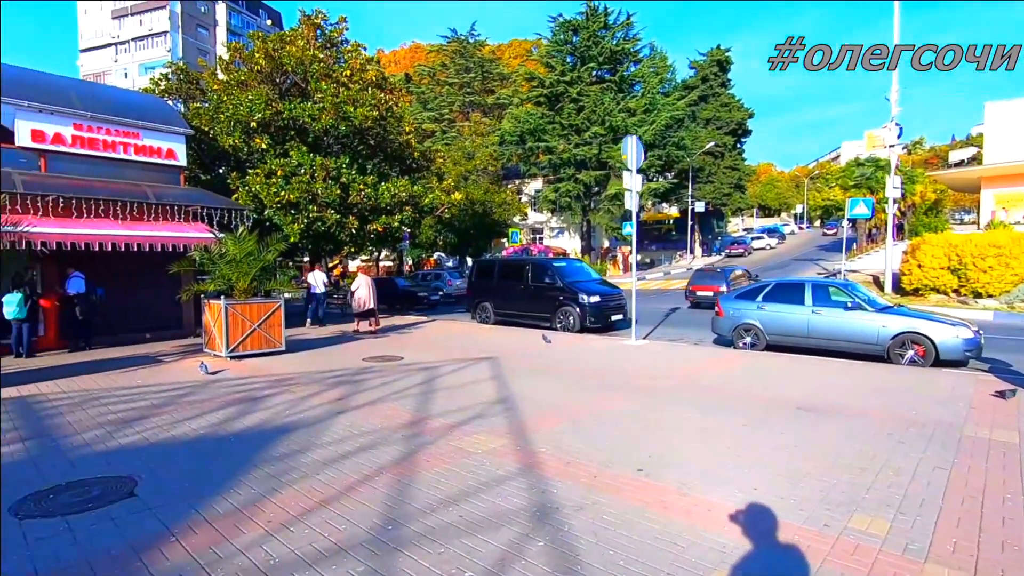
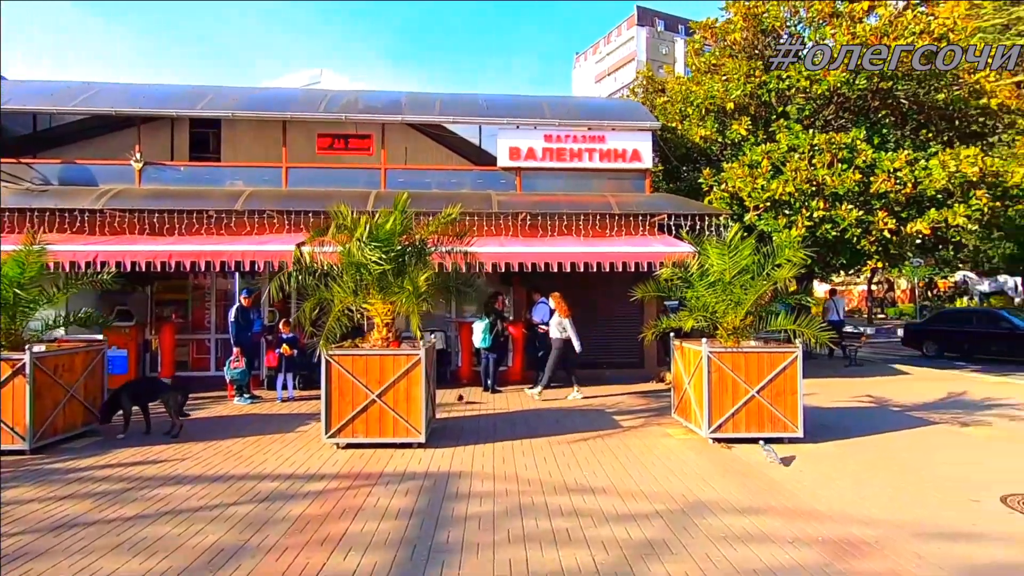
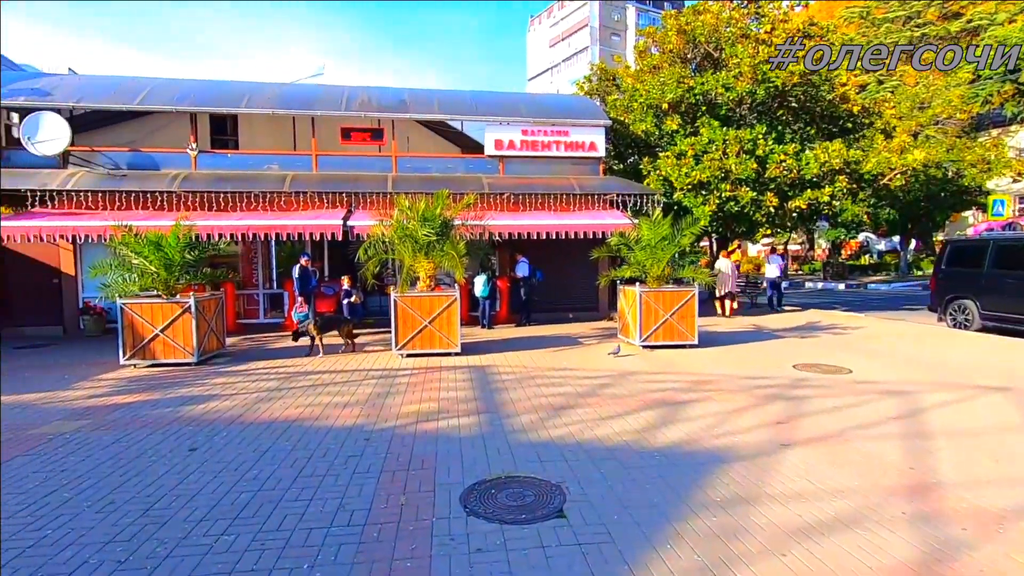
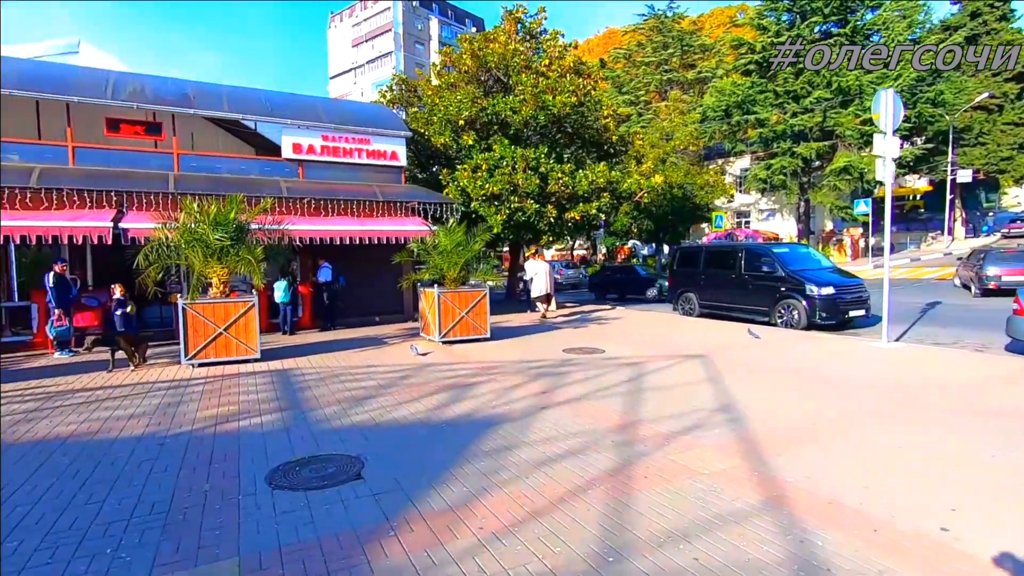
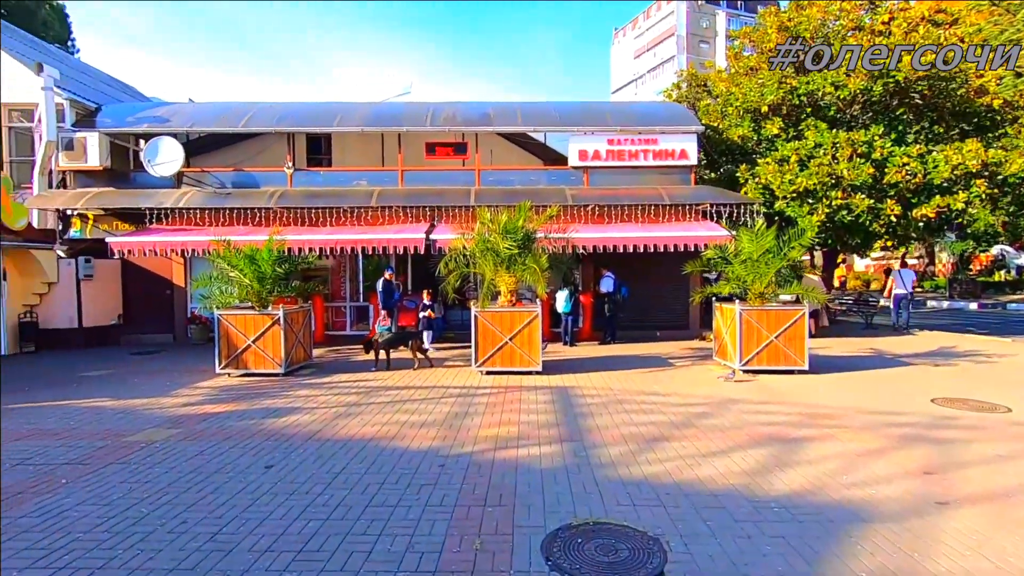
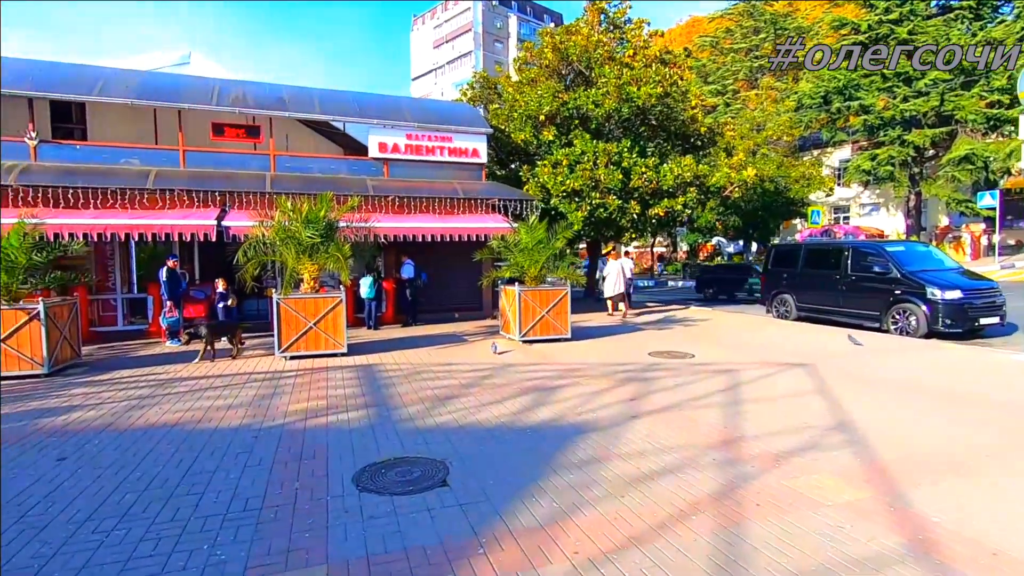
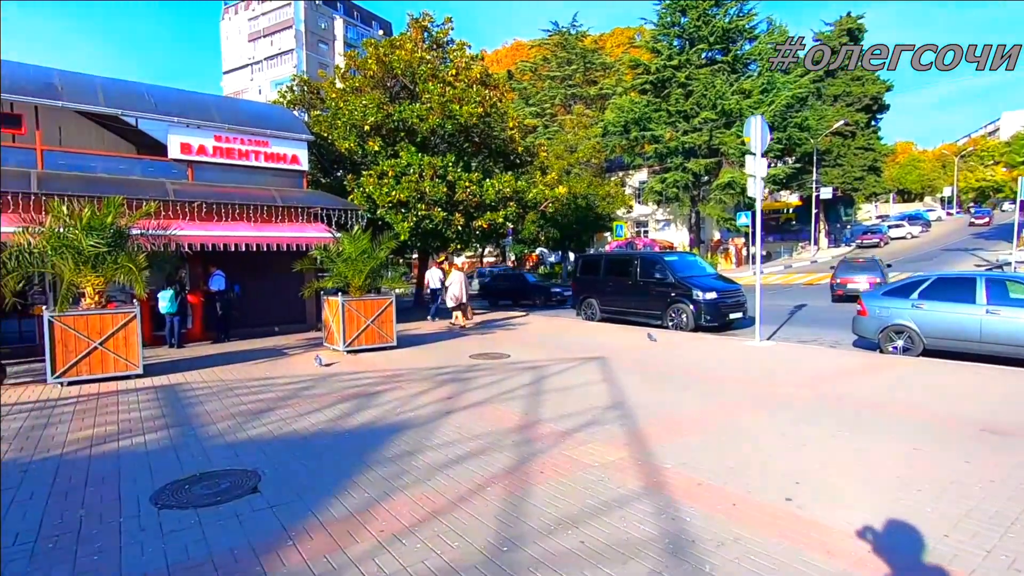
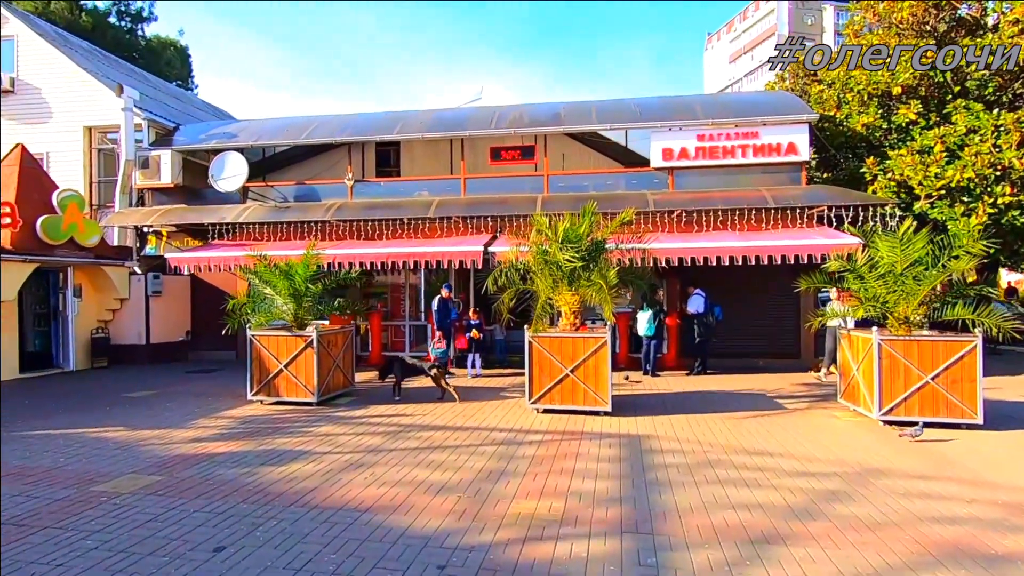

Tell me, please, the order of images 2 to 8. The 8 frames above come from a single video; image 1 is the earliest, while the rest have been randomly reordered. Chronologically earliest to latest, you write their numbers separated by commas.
7, 4, 6, 3, 5, 8, 2
